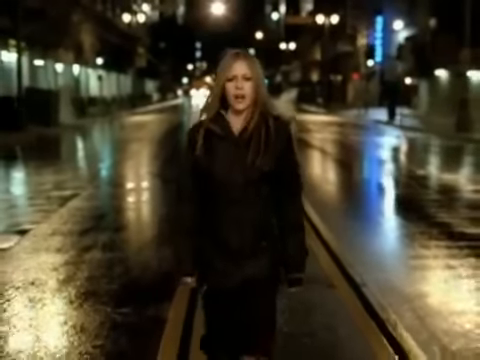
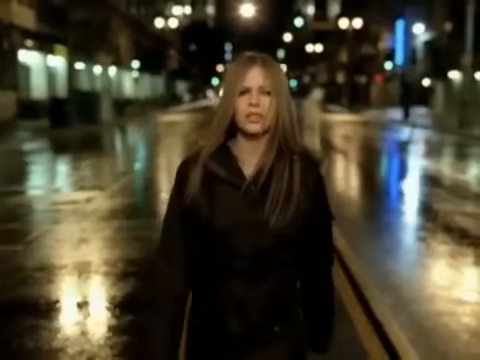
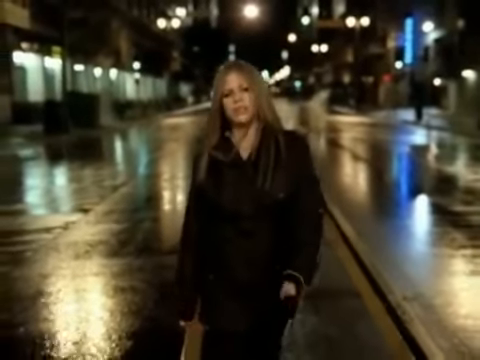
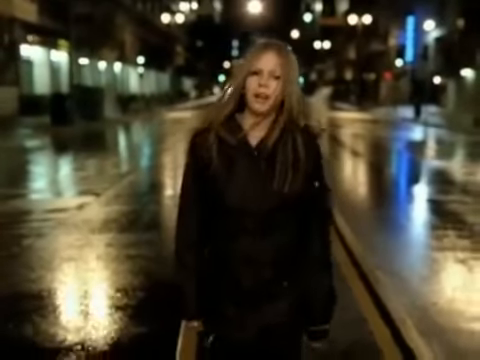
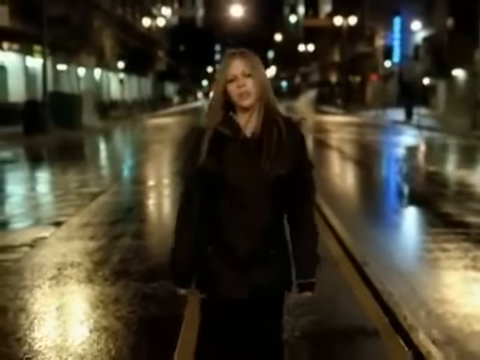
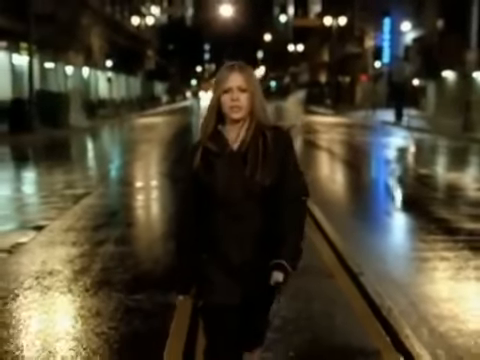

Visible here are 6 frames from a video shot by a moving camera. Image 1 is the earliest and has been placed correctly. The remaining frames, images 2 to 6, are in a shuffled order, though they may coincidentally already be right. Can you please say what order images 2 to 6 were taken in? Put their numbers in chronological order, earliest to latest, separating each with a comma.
6, 5, 3, 4, 2
